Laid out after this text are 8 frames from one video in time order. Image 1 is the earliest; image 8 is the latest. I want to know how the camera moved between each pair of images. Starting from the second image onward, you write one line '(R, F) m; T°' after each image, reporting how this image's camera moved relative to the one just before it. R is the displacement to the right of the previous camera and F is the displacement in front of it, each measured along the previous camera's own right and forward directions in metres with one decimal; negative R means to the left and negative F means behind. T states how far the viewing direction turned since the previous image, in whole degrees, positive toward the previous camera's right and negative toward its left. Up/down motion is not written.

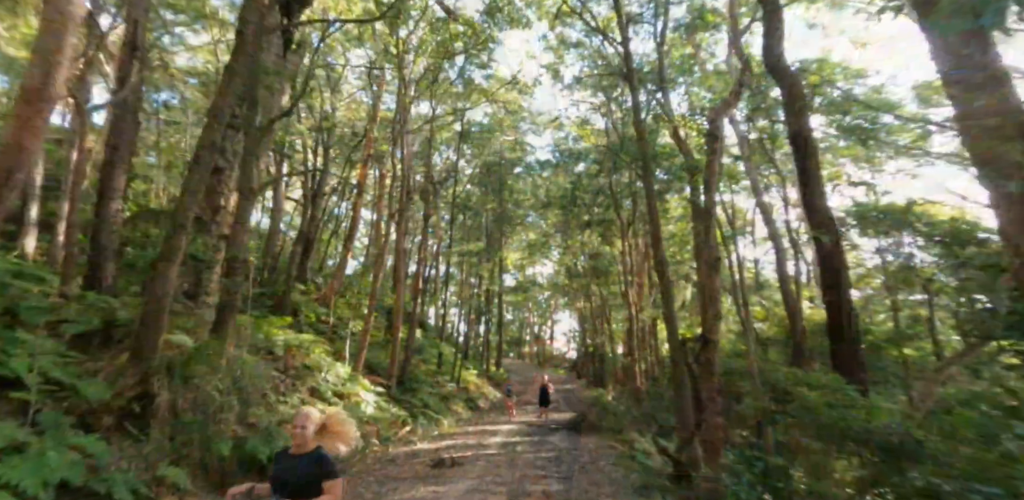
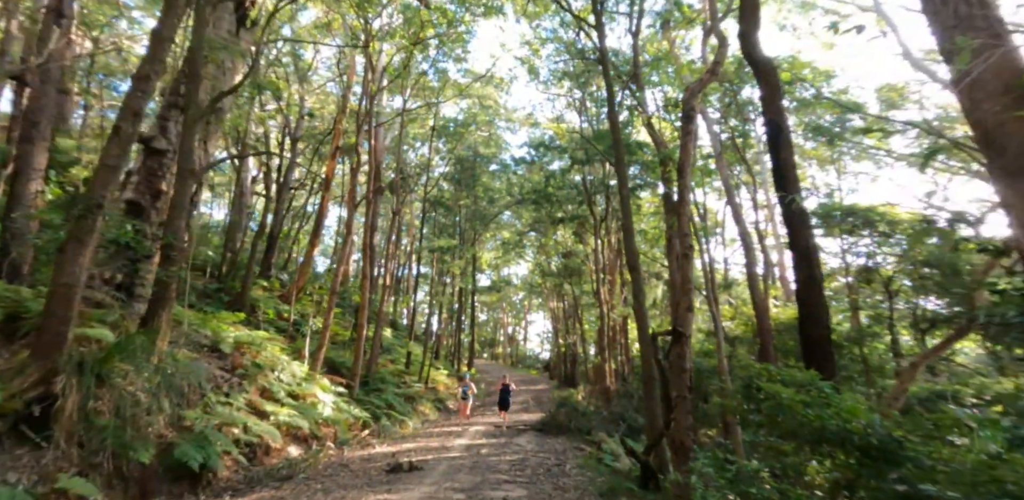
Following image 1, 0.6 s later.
(+0.2, +0.5) m; +3°
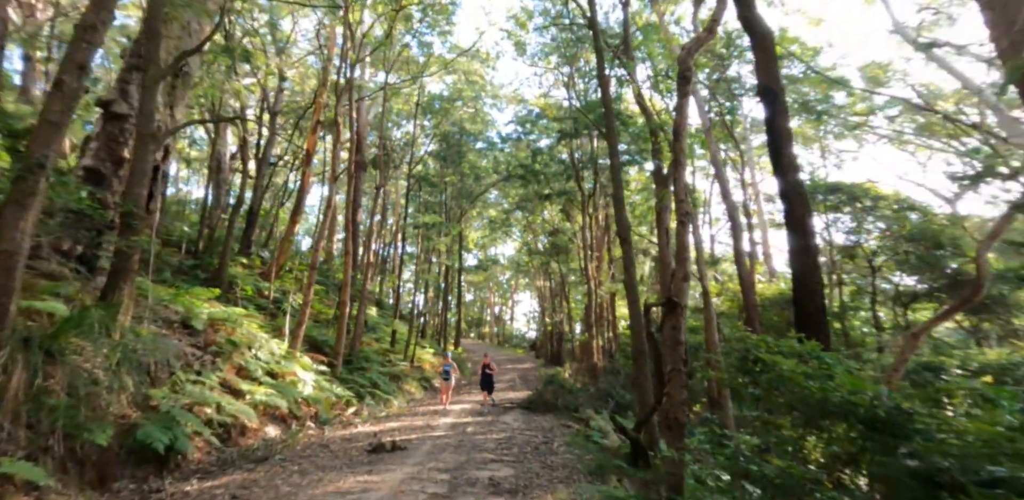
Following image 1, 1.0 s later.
(0.0, +0.4) m; +1°
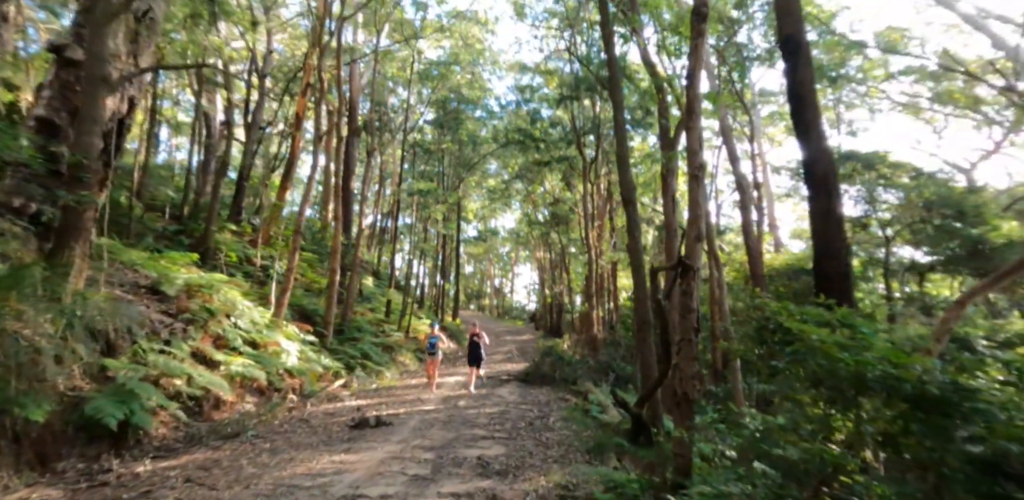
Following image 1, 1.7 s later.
(+0.1, +0.8) m; 0°
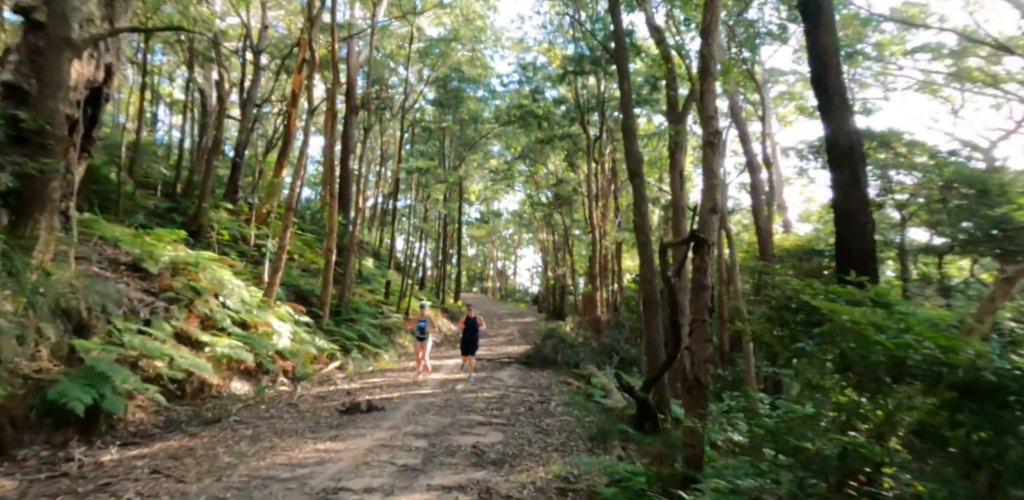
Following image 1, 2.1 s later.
(+0.1, +0.5) m; 0°
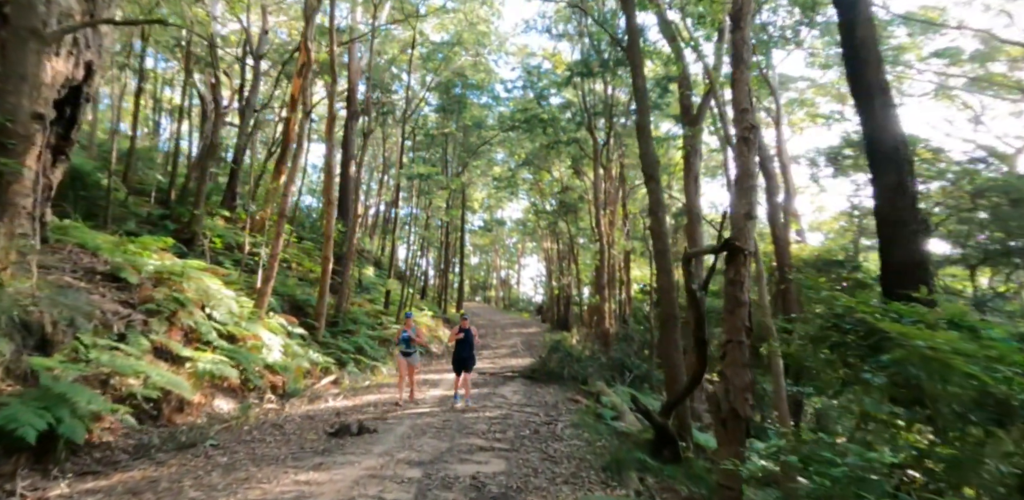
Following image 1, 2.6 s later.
(0.0, +0.6) m; 0°
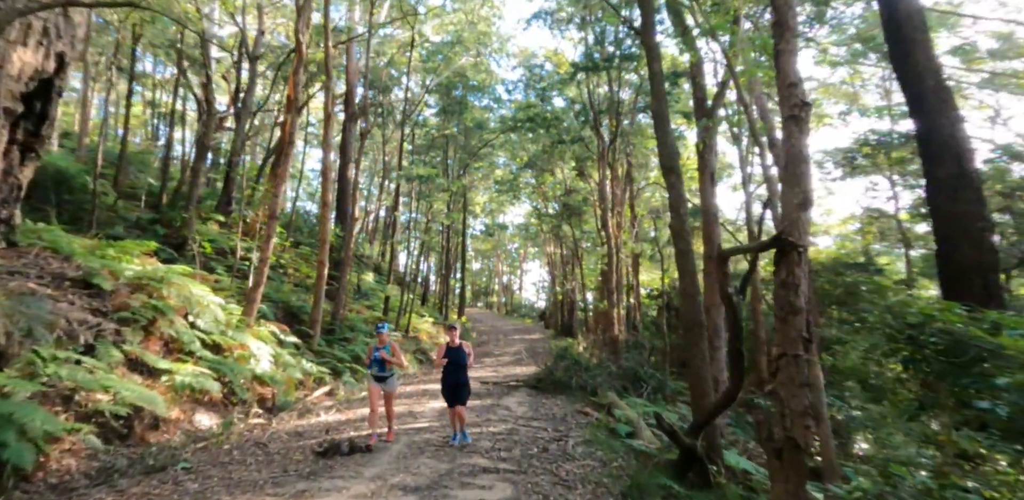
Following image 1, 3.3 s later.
(0.0, +0.7) m; 0°
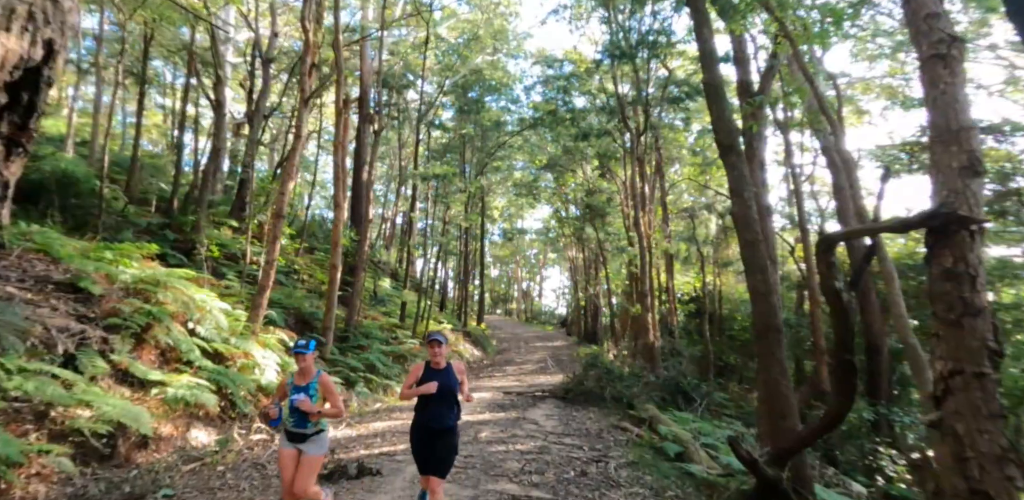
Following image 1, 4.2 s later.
(-0.2, +0.9) m; -2°
